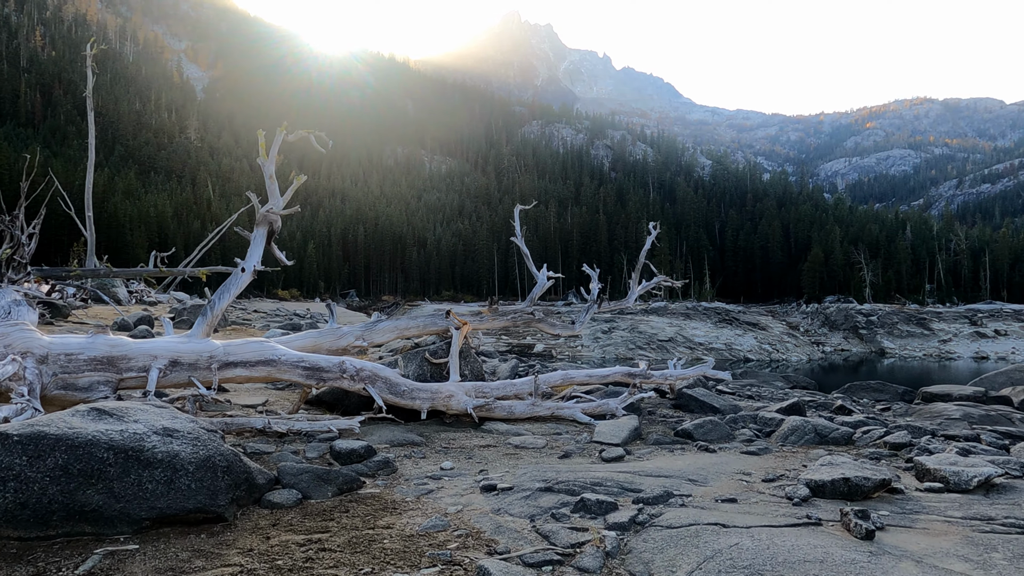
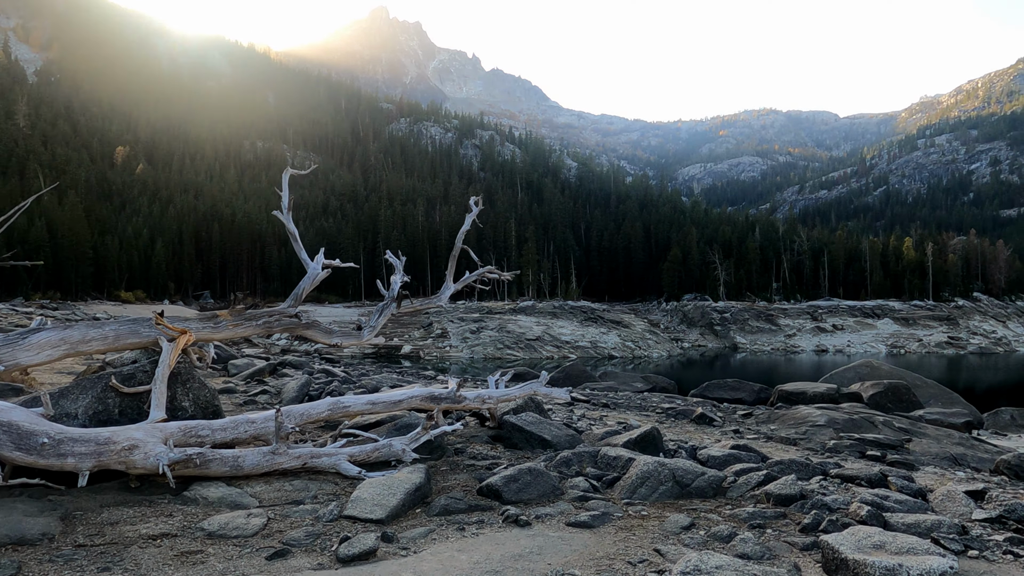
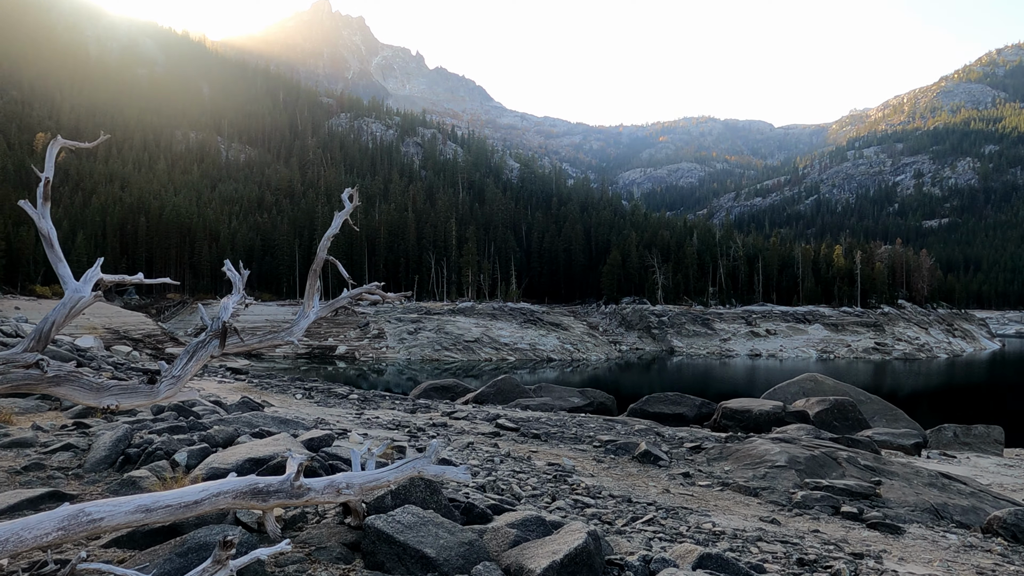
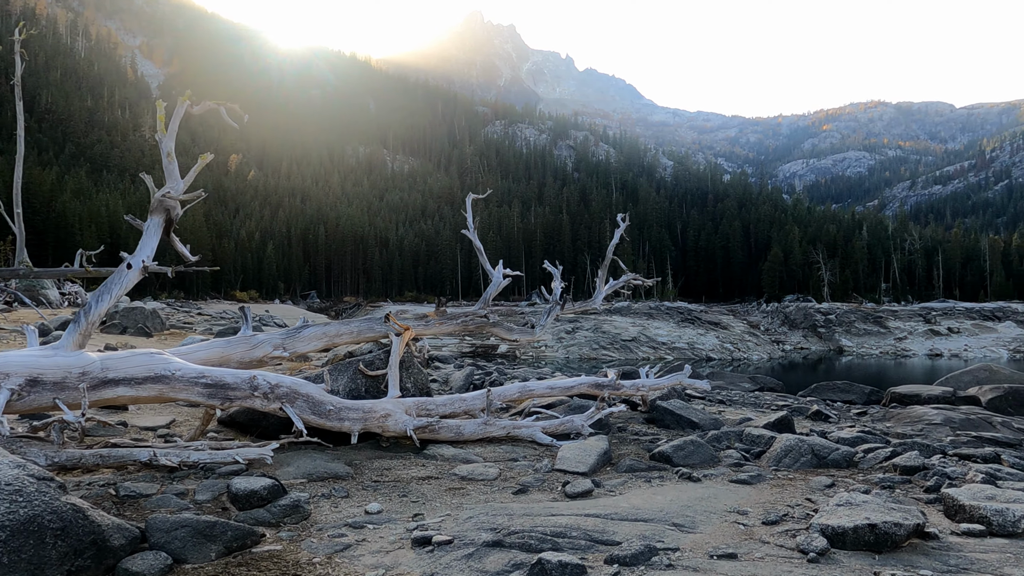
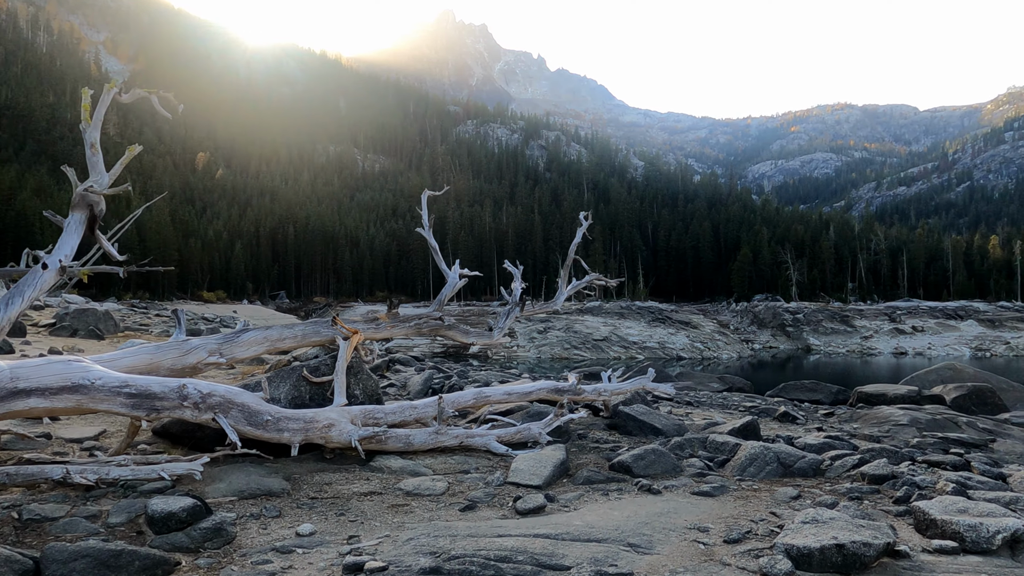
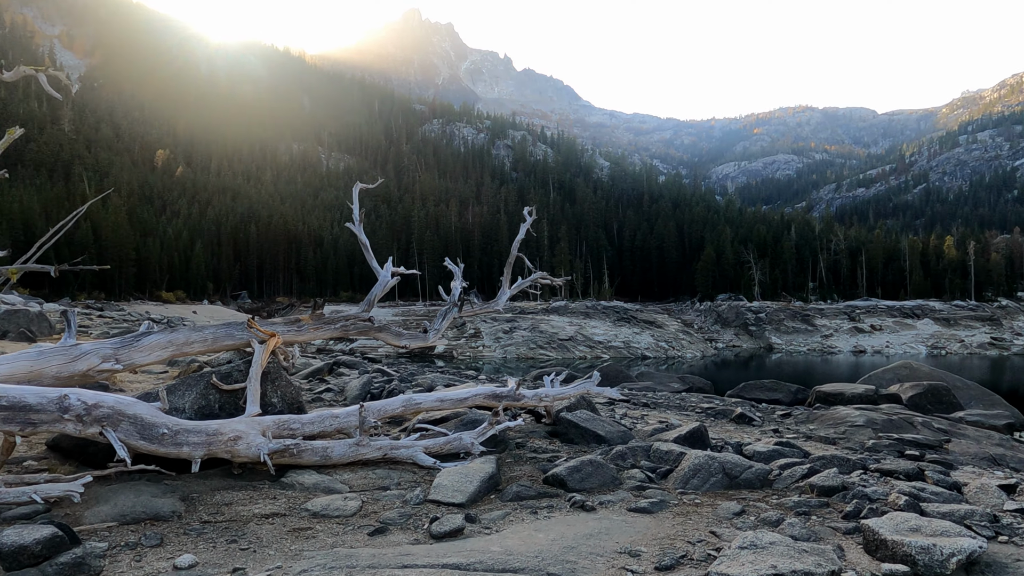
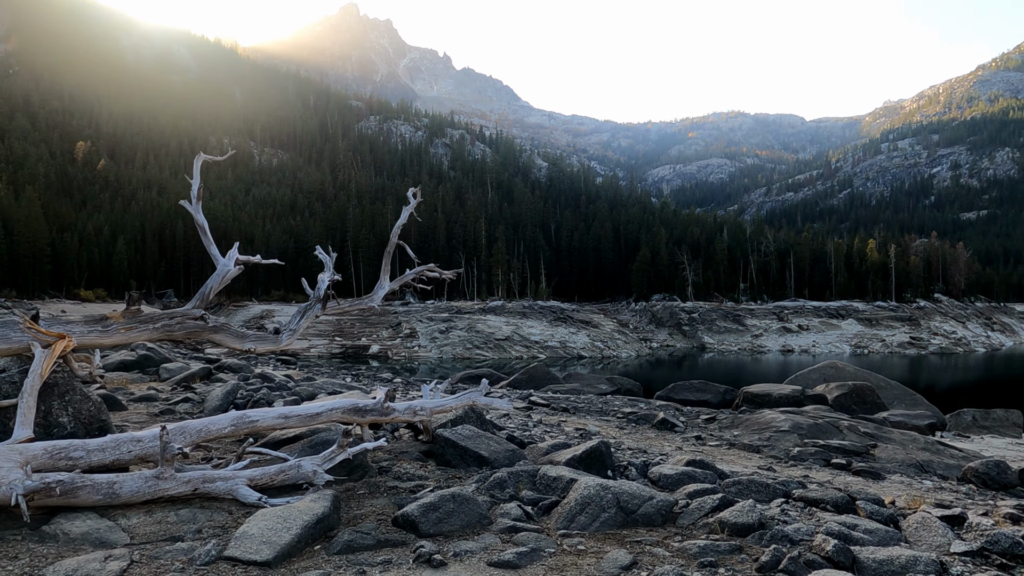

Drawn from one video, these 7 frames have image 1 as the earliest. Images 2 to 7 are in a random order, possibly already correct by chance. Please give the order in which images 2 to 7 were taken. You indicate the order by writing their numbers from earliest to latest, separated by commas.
4, 5, 6, 2, 7, 3
